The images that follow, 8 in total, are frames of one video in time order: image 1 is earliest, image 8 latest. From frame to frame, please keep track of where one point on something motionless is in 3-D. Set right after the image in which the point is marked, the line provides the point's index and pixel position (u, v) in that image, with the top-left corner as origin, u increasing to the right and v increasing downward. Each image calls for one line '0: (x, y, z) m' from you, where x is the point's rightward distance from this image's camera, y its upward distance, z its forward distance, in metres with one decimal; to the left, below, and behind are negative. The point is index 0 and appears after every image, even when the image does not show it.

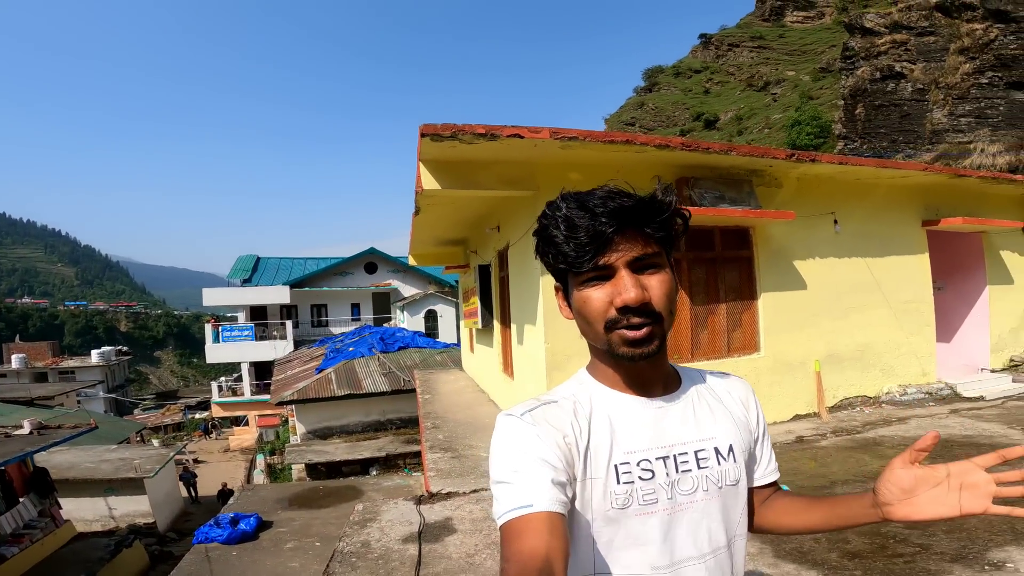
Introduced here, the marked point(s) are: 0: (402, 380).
0: (-2.1, -1.7, +10.7) m
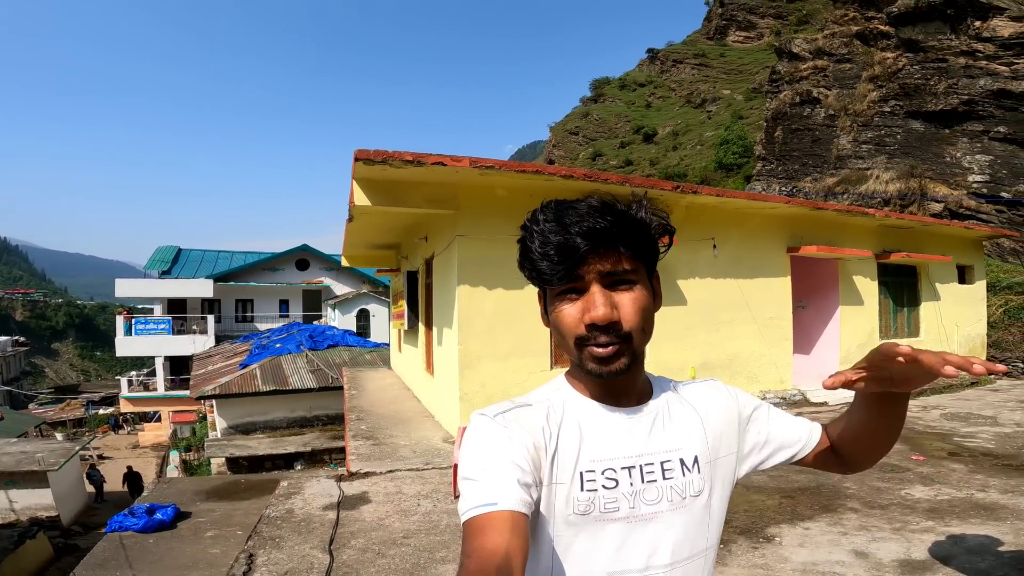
0: (-3.5, -1.7, +10.8) m
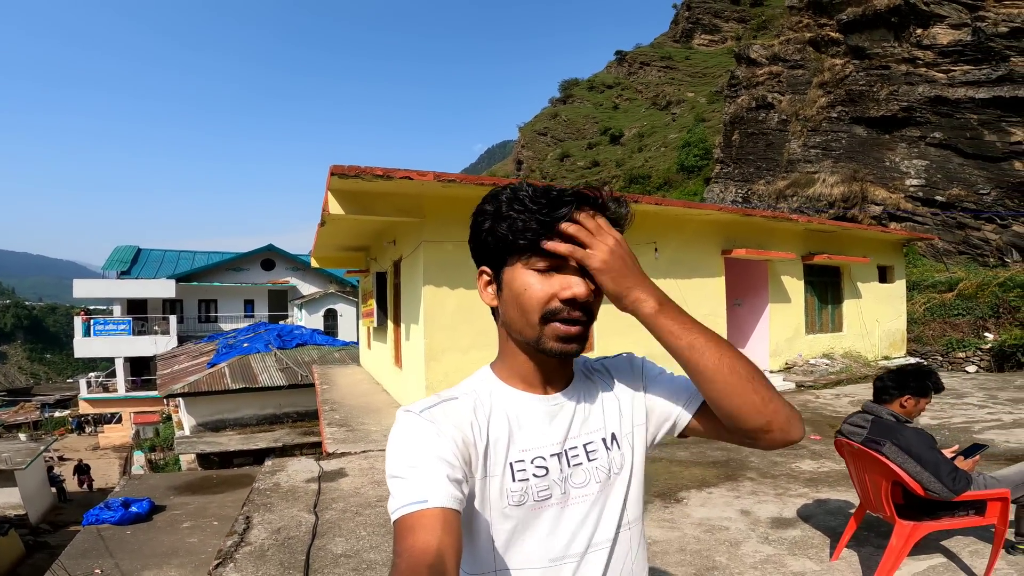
0: (-4.1, -1.7, +11.0) m
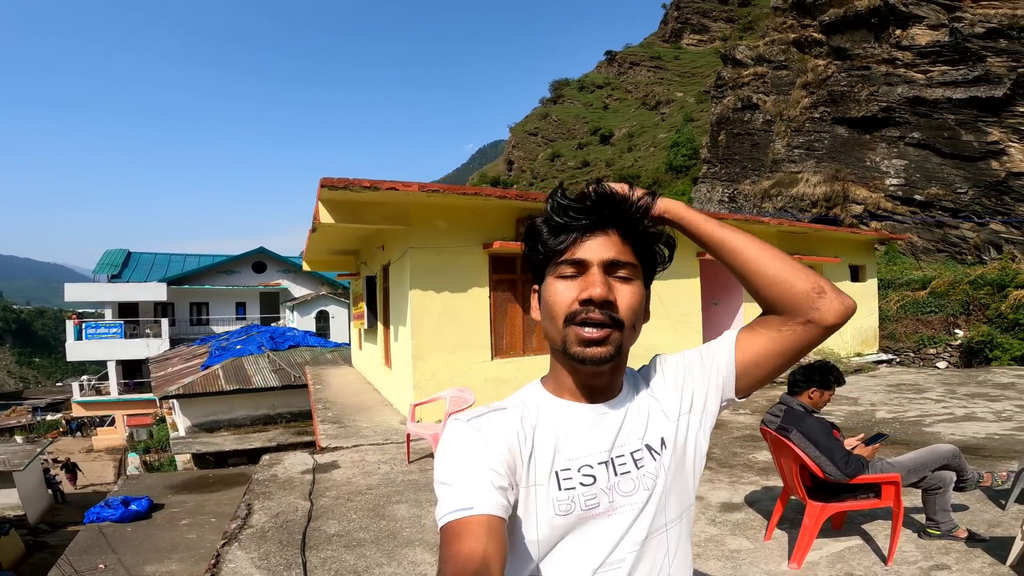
0: (-4.3, -1.7, +11.2) m
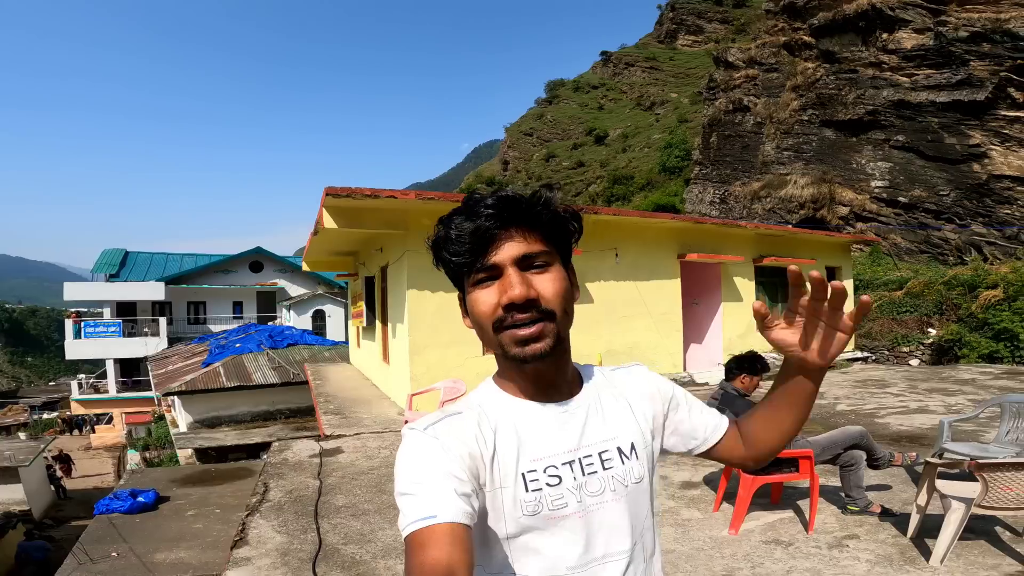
0: (-4.5, -1.7, +11.5) m
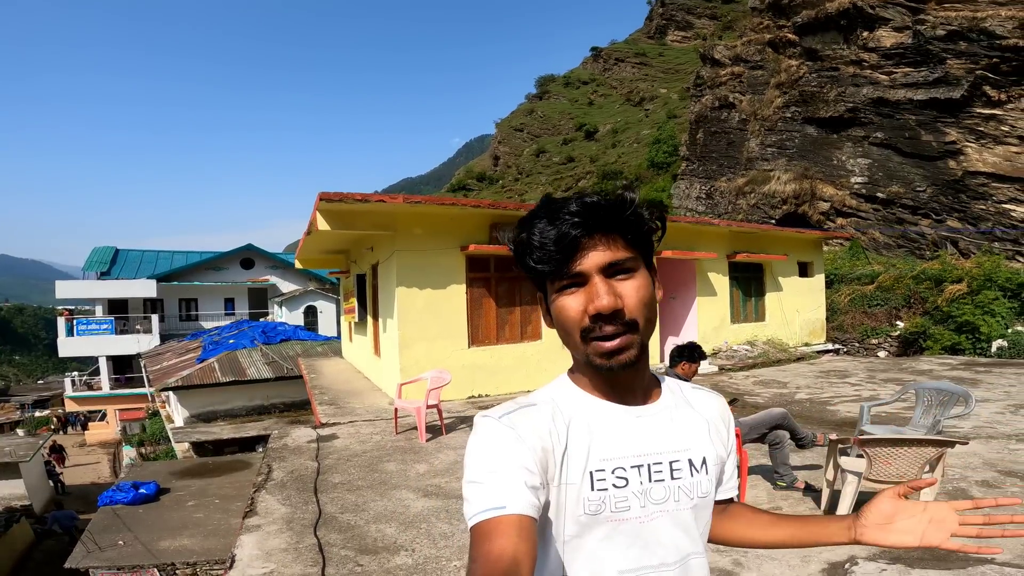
0: (-4.7, -1.7, +11.8) m
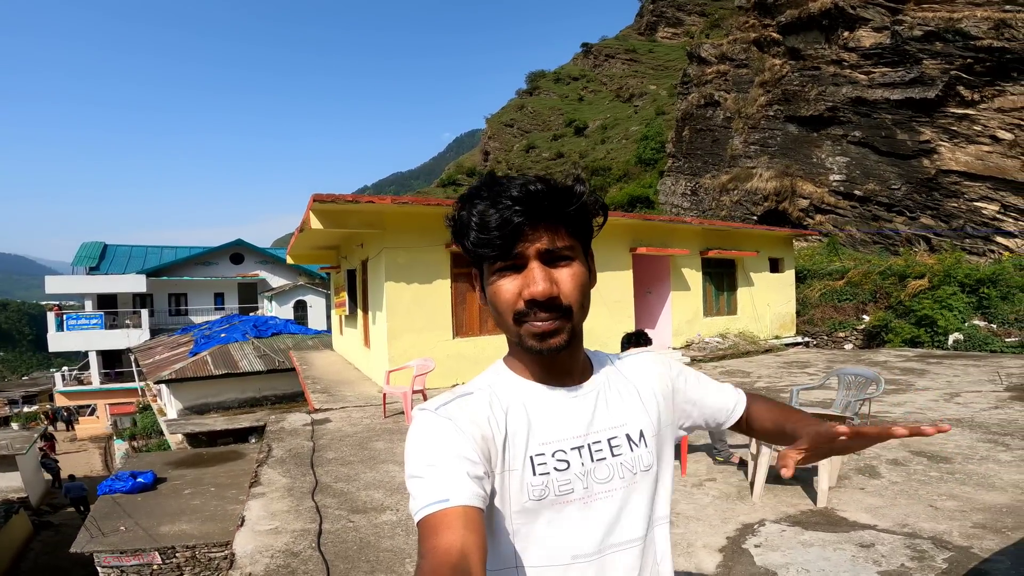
0: (-5.0, -1.5, +12.1) m
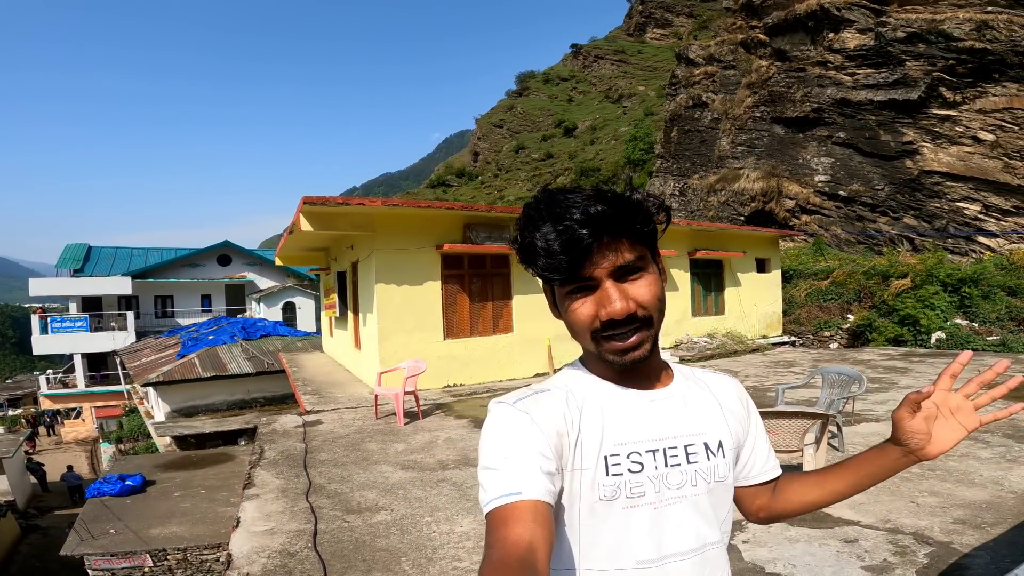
0: (-5.2, -1.6, +12.0) m
